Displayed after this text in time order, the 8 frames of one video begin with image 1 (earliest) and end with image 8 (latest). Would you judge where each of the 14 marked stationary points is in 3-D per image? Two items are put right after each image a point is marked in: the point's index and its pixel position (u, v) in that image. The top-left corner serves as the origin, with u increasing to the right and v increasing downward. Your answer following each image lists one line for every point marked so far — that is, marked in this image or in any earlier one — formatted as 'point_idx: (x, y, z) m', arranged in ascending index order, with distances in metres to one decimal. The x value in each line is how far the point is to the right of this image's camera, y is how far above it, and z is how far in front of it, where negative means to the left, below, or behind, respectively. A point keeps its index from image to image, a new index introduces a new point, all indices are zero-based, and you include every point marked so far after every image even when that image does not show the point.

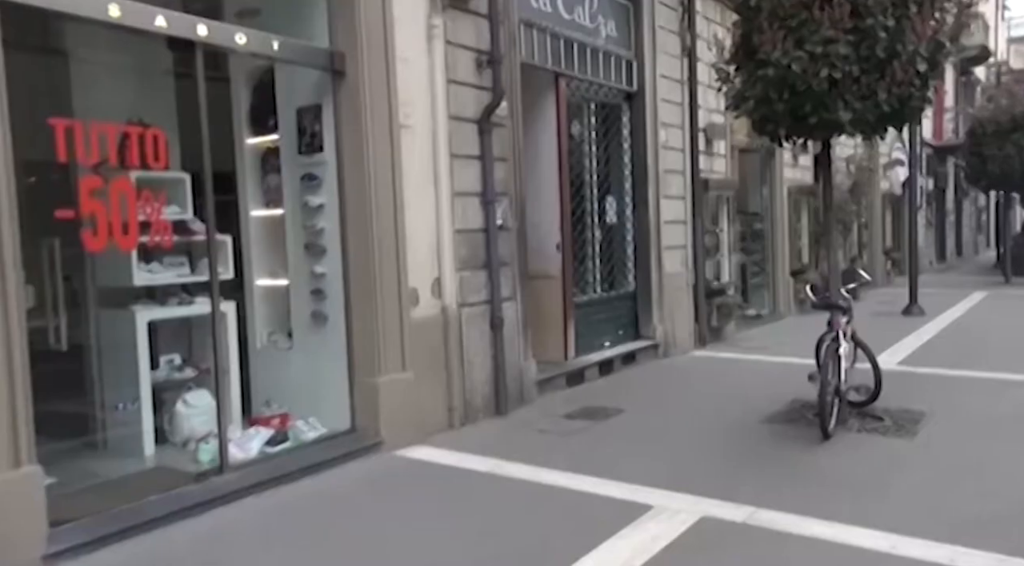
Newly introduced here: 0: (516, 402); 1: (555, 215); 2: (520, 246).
0: (0.0, -1.0, +7.5) m
1: (+0.4, +0.7, +9.0) m
2: (+0.1, +0.3, +7.7) m
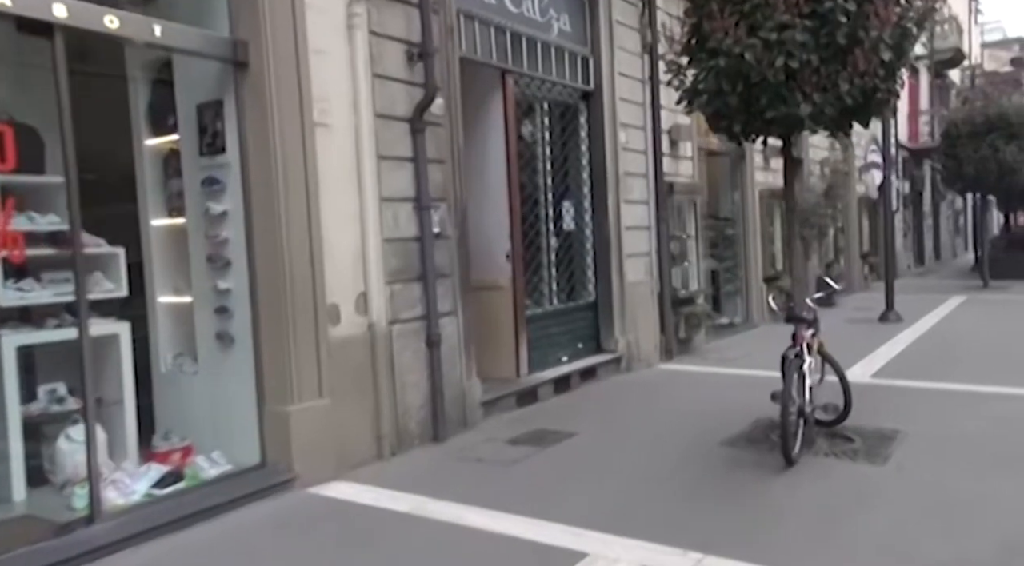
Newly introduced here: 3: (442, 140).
0: (-0.4, -1.1, +6.9) m
1: (-0.1, +0.6, +8.4) m
2: (-0.4, +0.2, +7.1) m
3: (-0.5, +1.1, +6.9) m
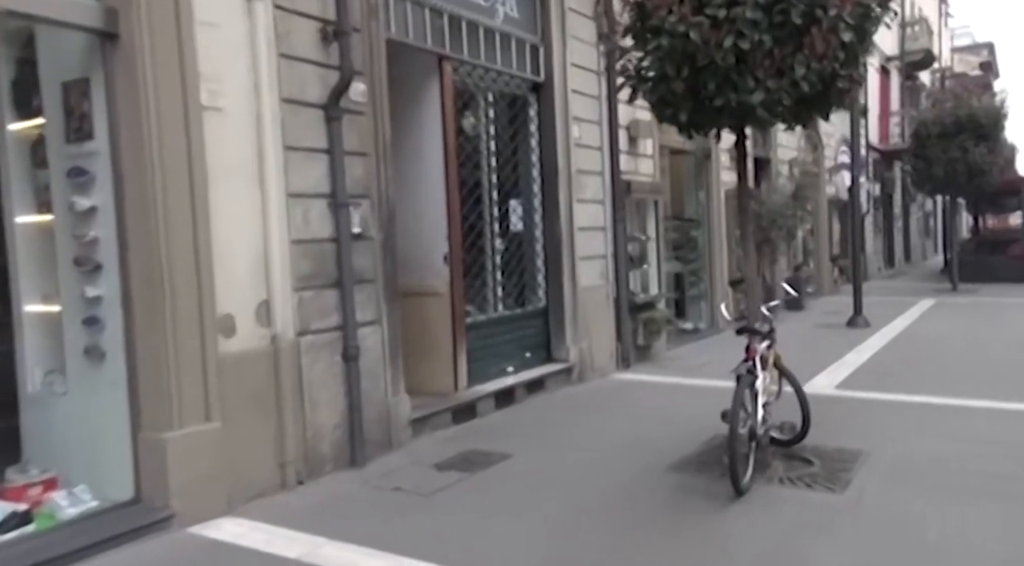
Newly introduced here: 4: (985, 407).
0: (-0.9, -1.1, +6.3) m
1: (-0.6, +0.5, +7.7) m
2: (-0.9, +0.2, +6.5) m
3: (-1.0, +1.0, +6.2) m
4: (+4.1, -1.1, +8.0) m
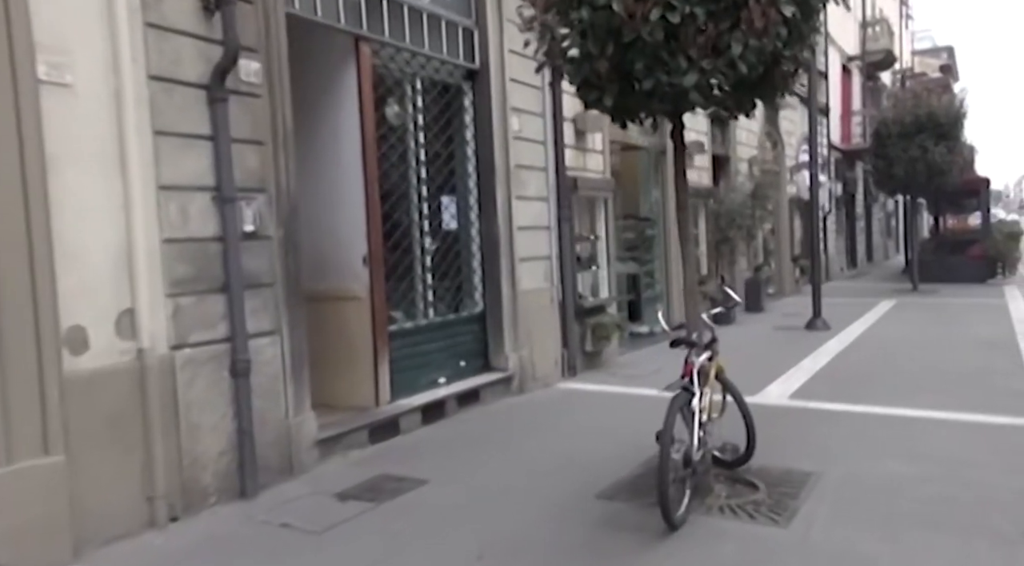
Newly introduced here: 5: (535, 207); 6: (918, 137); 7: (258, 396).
0: (-1.4, -1.2, +5.5) m
1: (-1.2, +0.5, +7.0) m
2: (-1.4, +0.1, +5.7) m
3: (-1.5, +1.0, +5.5) m
4: (+3.5, -1.1, +7.5) m
5: (+0.2, +0.8, +9.3) m
6: (+8.6, +3.1, +19.5) m
7: (-1.5, -0.7, +5.4) m
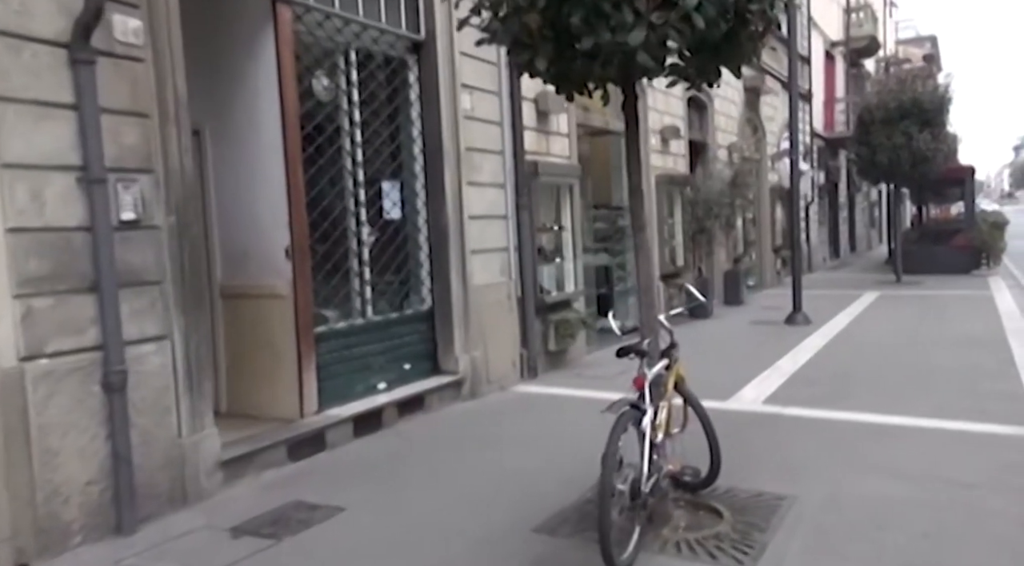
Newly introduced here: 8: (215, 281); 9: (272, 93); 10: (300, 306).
0: (-1.8, -1.1, +4.8) m
1: (-1.6, +0.5, +6.2) m
2: (-1.8, +0.2, +4.9) m
3: (-1.9, +1.0, +4.7) m
4: (+3.1, -1.1, +6.8) m
5: (-0.2, +0.8, +8.5) m
6: (+8.0, +3.3, +18.8) m
7: (-1.9, -0.7, +4.6) m
8: (-2.2, 0.0, +6.7) m
9: (-1.6, +1.3, +6.1) m
10: (-1.5, -0.2, +6.3) m
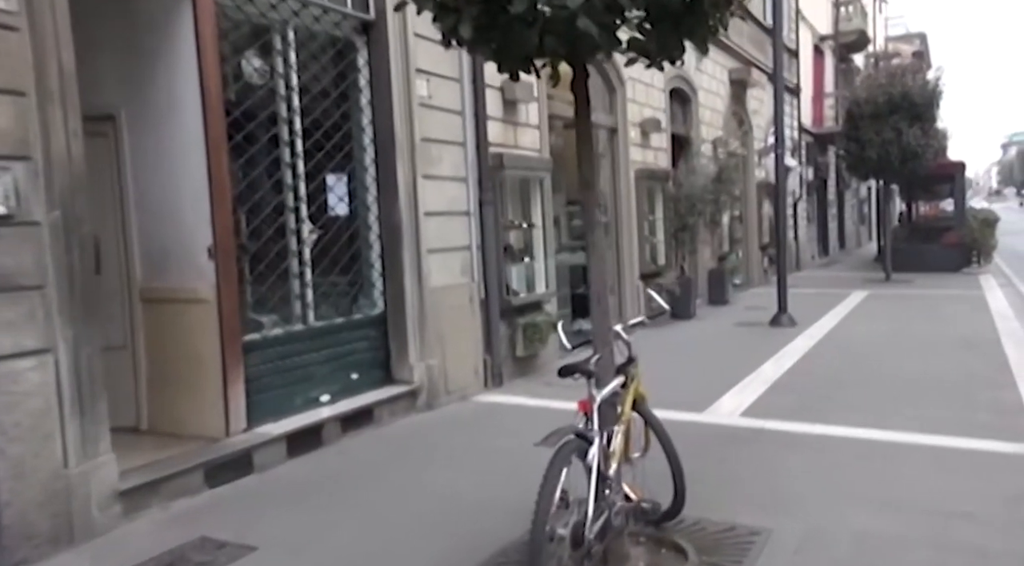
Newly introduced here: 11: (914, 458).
0: (-2.1, -1.2, +4.1) m
1: (-1.9, +0.5, +5.6) m
2: (-2.1, +0.1, +4.3) m
3: (-2.2, +1.0, +4.0) m
4: (+2.8, -1.1, +6.2) m
5: (-0.5, +0.8, +7.9) m
6: (+7.5, +3.3, +18.3) m
7: (-2.2, -0.7, +4.0) m
8: (-2.5, 0.0, +6.0) m
9: (-1.9, +1.2, +5.5) m
10: (-1.8, -0.2, +5.7) m
11: (+2.6, -1.1, +5.8) m
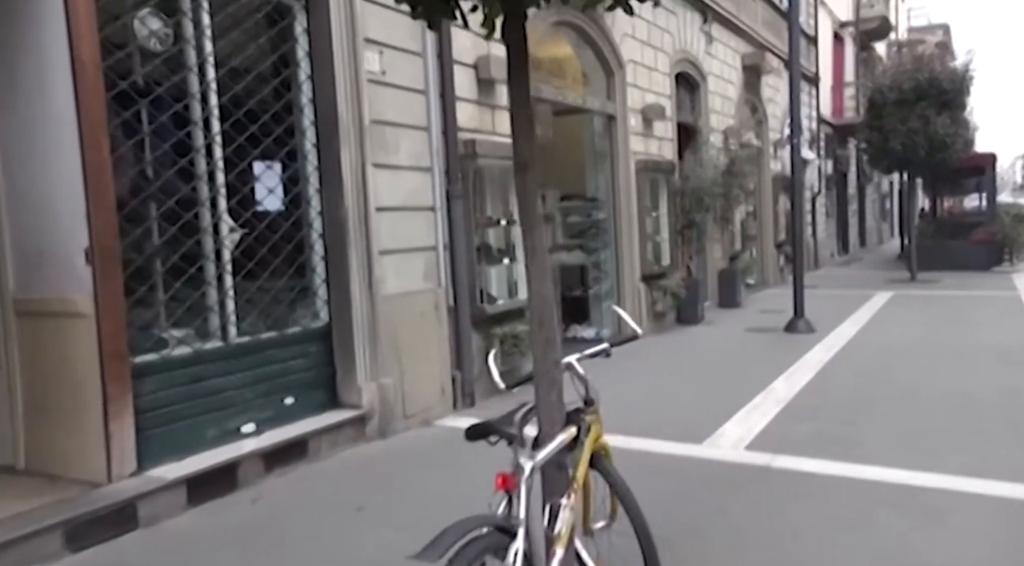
0: (-2.4, -1.2, +3.1) m
1: (-2.1, +0.4, +4.5) m
2: (-2.4, +0.1, +3.3) m
3: (-2.5, +0.9, +3.0) m
4: (+2.5, -1.1, +5.0) m
5: (-0.8, +0.8, +6.8) m
6: (+7.5, +3.3, +17.0) m
7: (-2.5, -0.7, +3.0) m
8: (-2.7, -0.1, +5.0) m
9: (-2.2, +1.2, +4.4) m
10: (-2.0, -0.2, +4.6) m
11: (+2.3, -1.2, +4.7) m
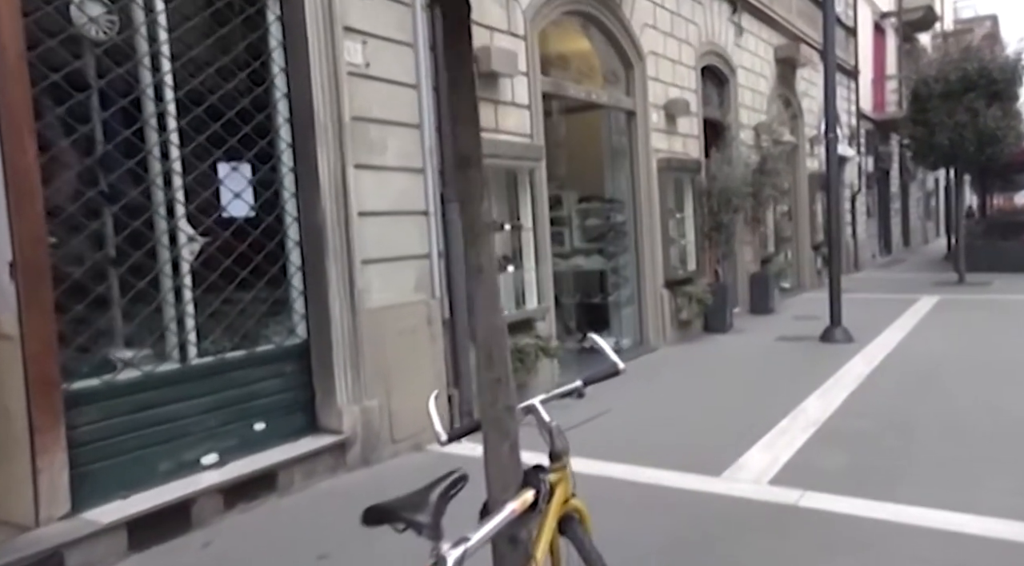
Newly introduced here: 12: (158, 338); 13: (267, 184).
0: (-2.5, -1.3, +2.6) m
1: (-2.2, +0.4, +4.0) m
2: (-2.5, 0.0, +2.7) m
3: (-2.6, +0.8, +2.5) m
4: (+2.5, -1.2, +4.3) m
5: (-0.8, +0.7, +6.2) m
6: (+7.9, +3.2, +16.1) m
7: (-2.6, -0.8, +2.4) m
8: (-2.8, -0.1, +4.5) m
9: (-2.3, +1.1, +3.9) m
10: (-2.1, -0.3, +4.1) m
11: (+2.2, -1.2, +4.0) m
12: (-1.9, -0.3, +4.9) m
13: (-1.5, +0.6, +5.6) m
